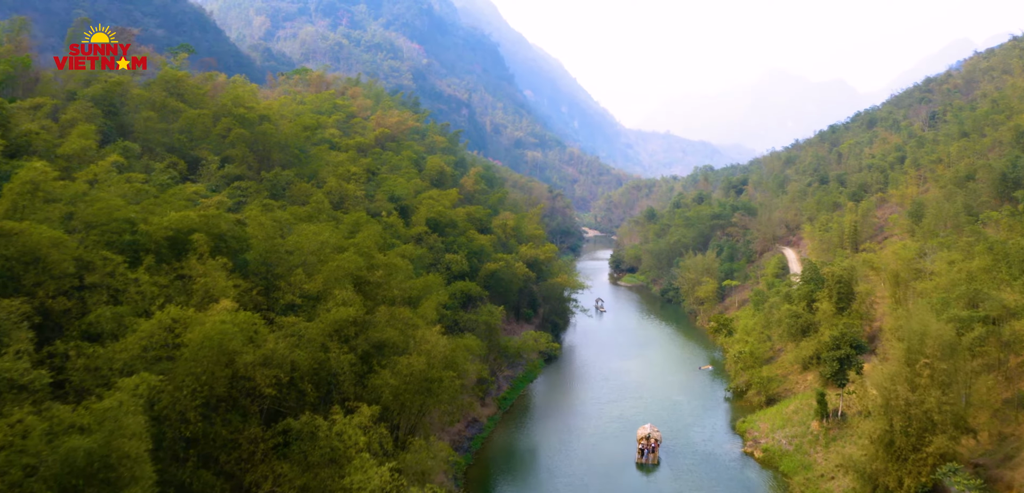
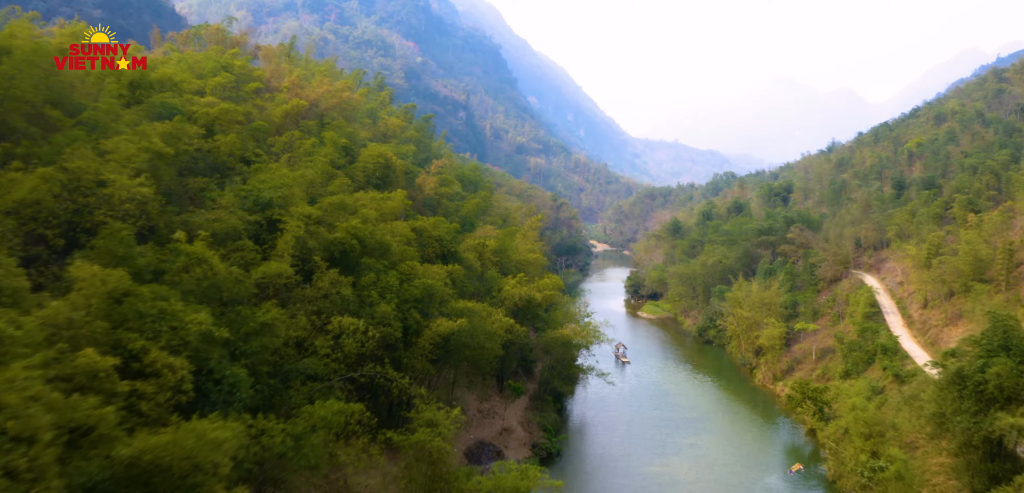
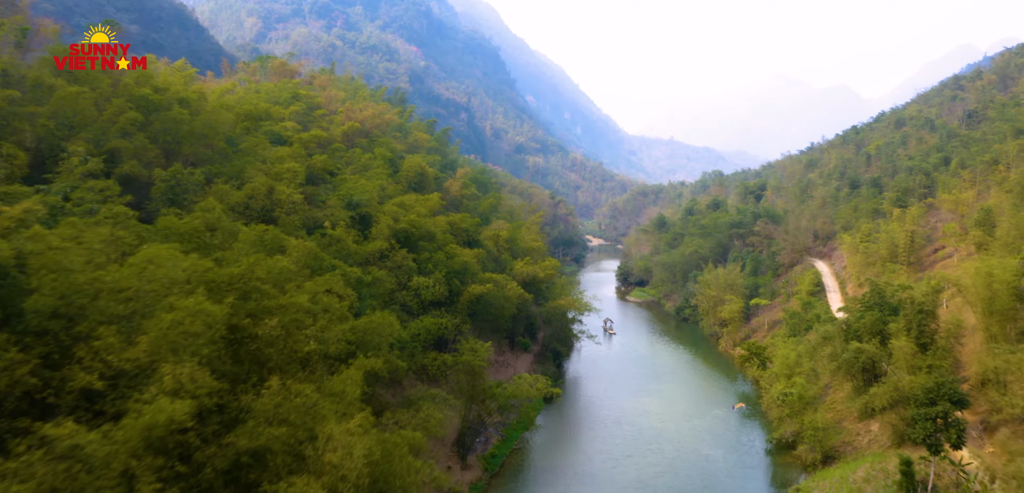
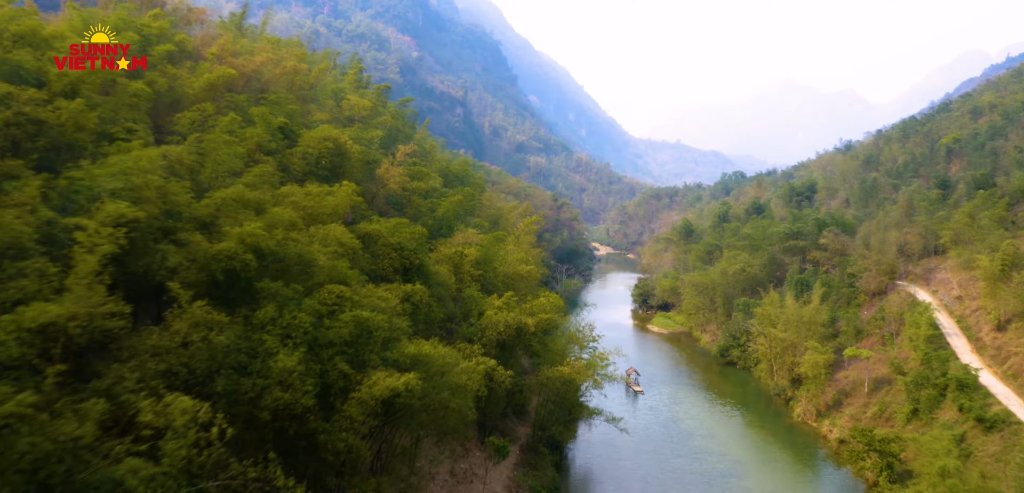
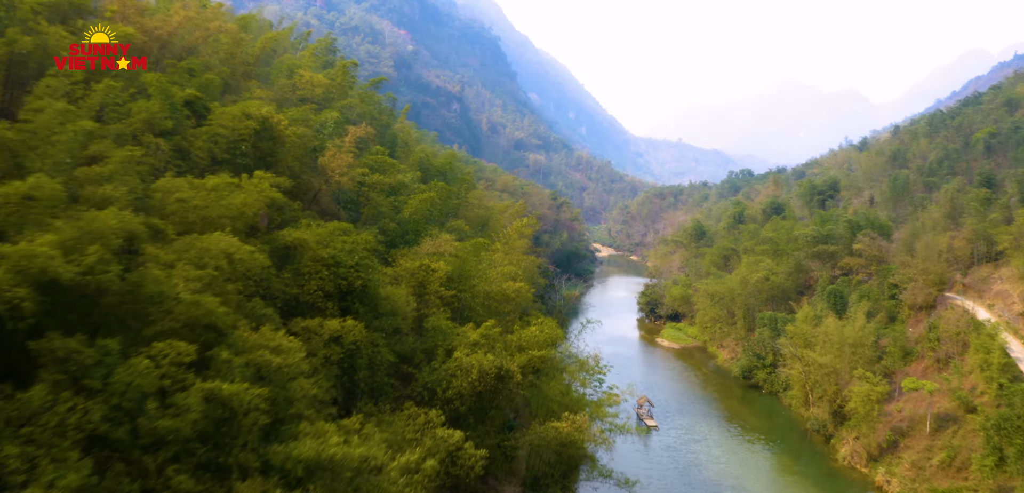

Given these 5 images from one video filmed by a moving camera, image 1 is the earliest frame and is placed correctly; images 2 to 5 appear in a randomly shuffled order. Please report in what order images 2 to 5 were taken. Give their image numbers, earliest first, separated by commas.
3, 2, 4, 5
